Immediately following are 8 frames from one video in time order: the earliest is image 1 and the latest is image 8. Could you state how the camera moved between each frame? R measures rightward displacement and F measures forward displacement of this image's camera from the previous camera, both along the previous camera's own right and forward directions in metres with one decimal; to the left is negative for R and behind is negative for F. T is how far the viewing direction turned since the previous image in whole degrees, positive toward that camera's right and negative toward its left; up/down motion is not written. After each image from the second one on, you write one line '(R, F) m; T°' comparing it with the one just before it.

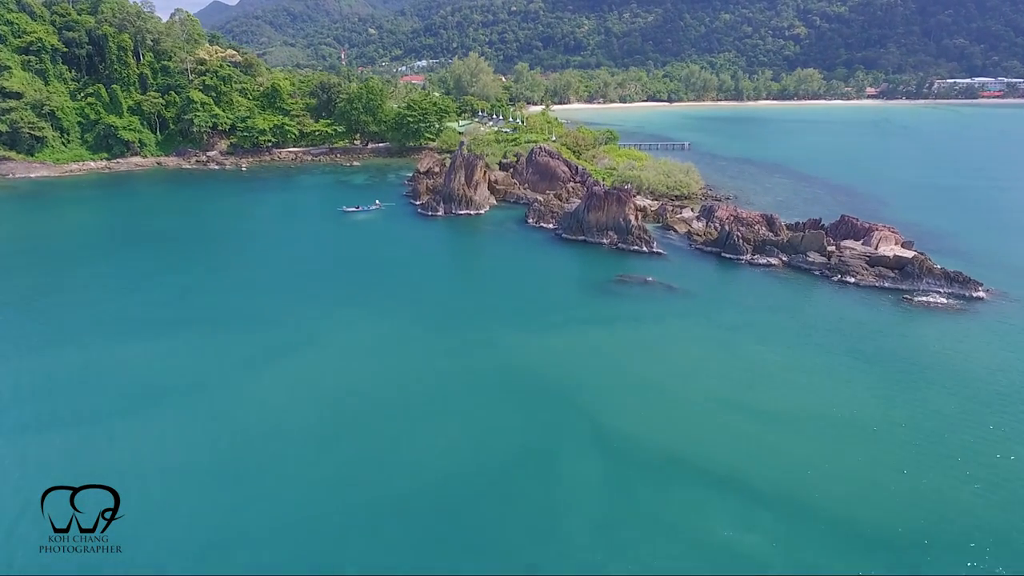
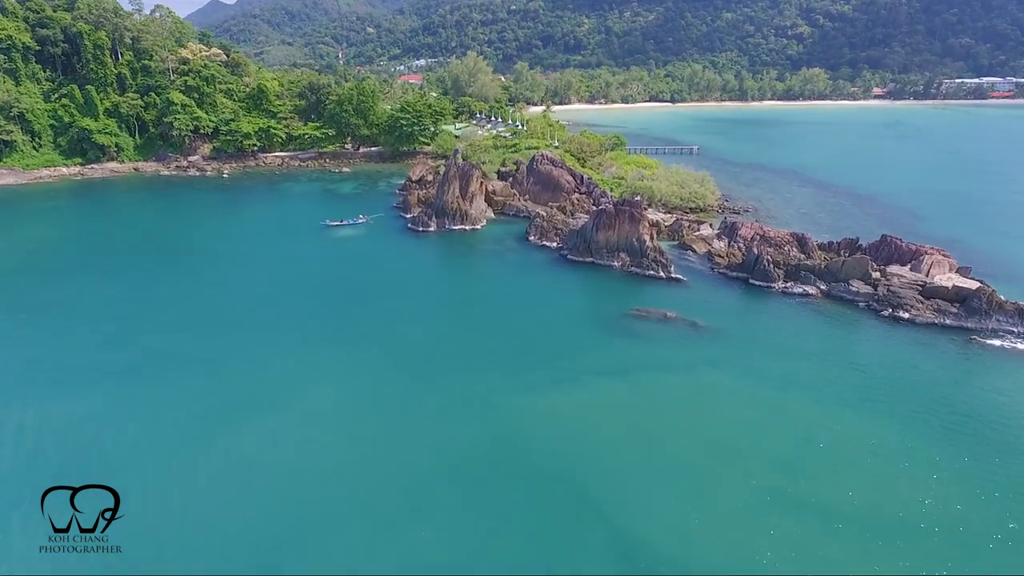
(0.0, +7.7) m; 0°
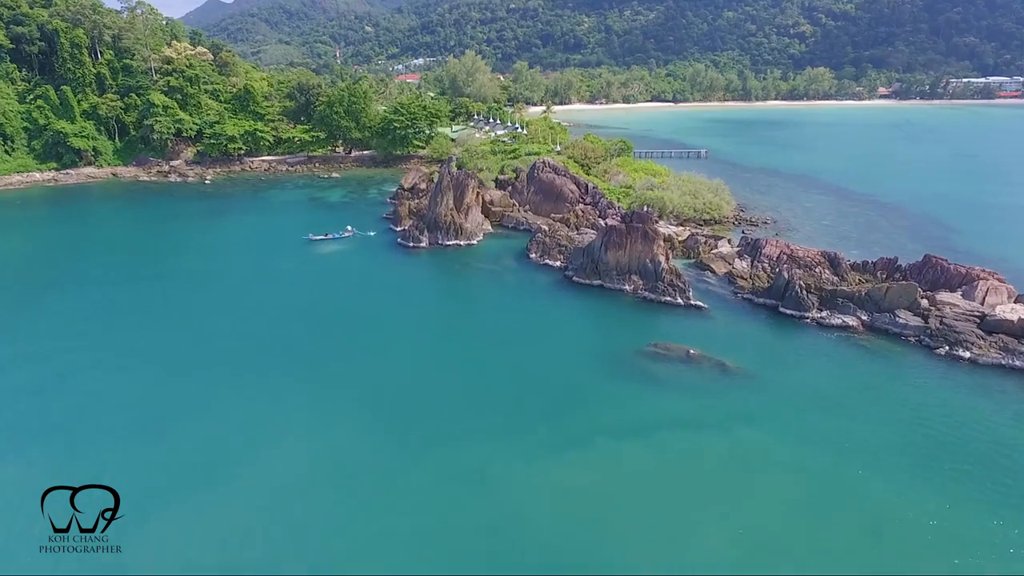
(0.0, +6.4) m; 0°
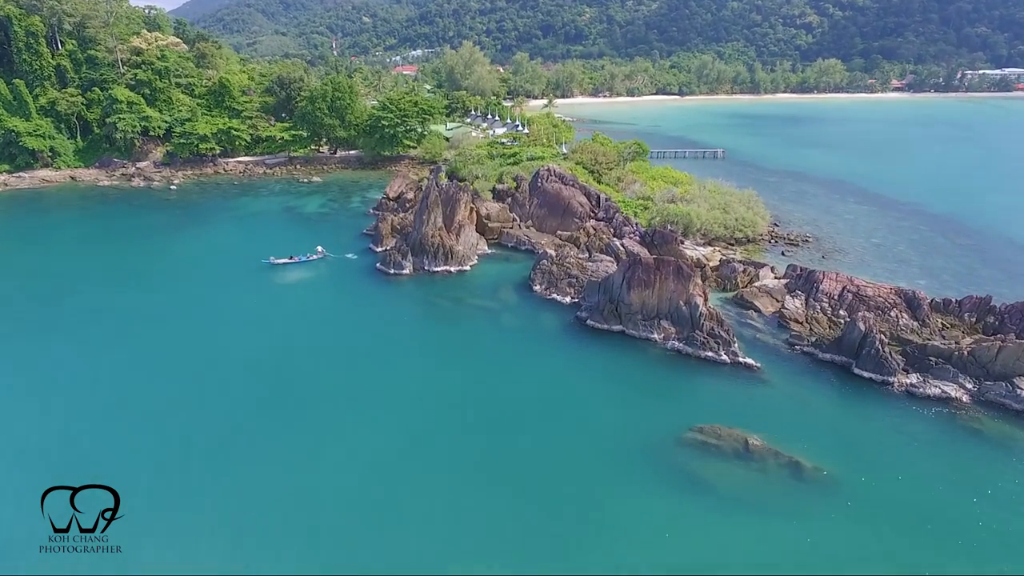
(0.0, +10.8) m; 0°
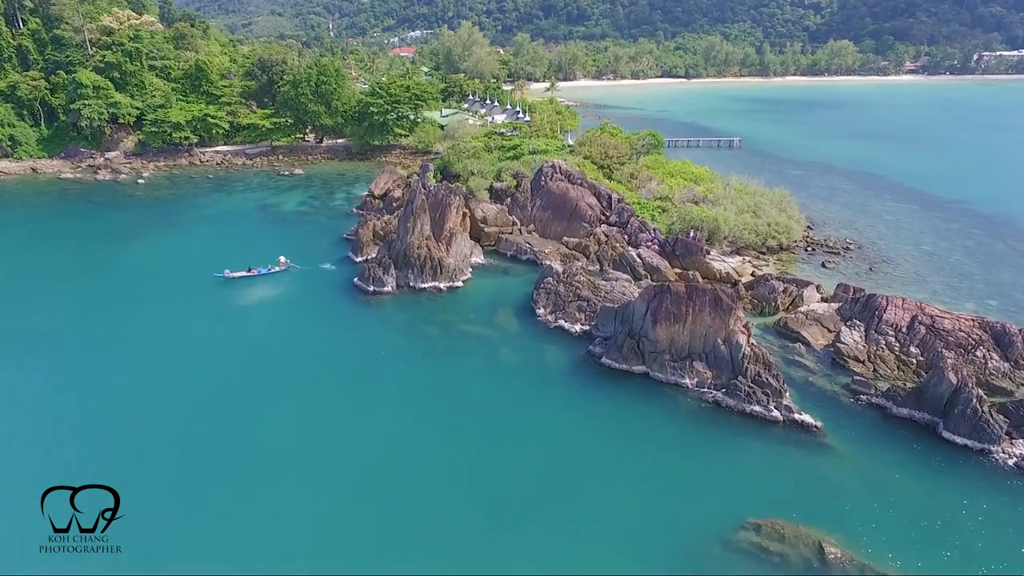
(+0.1, +8.2) m; 0°
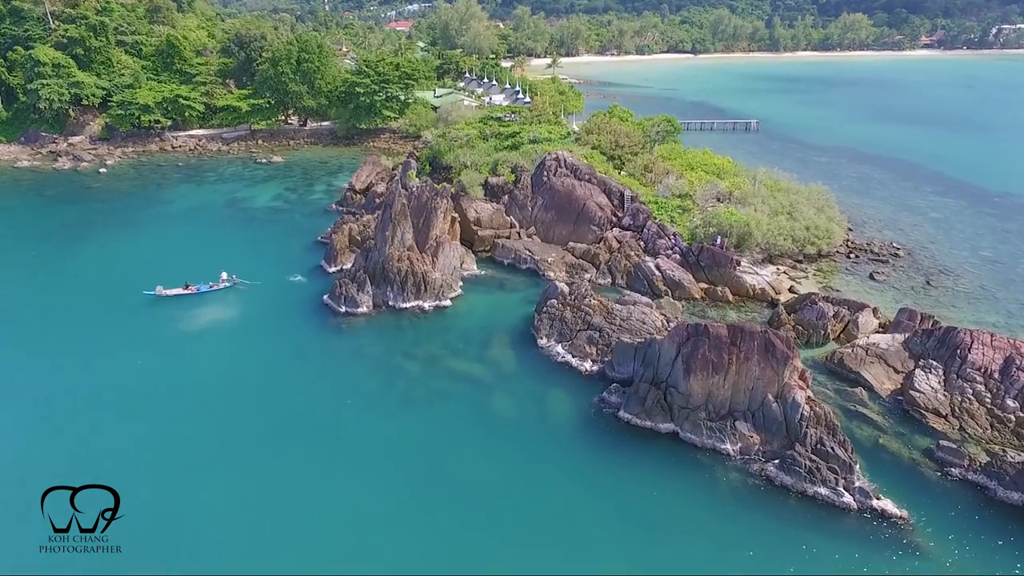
(+0.2, +7.6) m; 0°
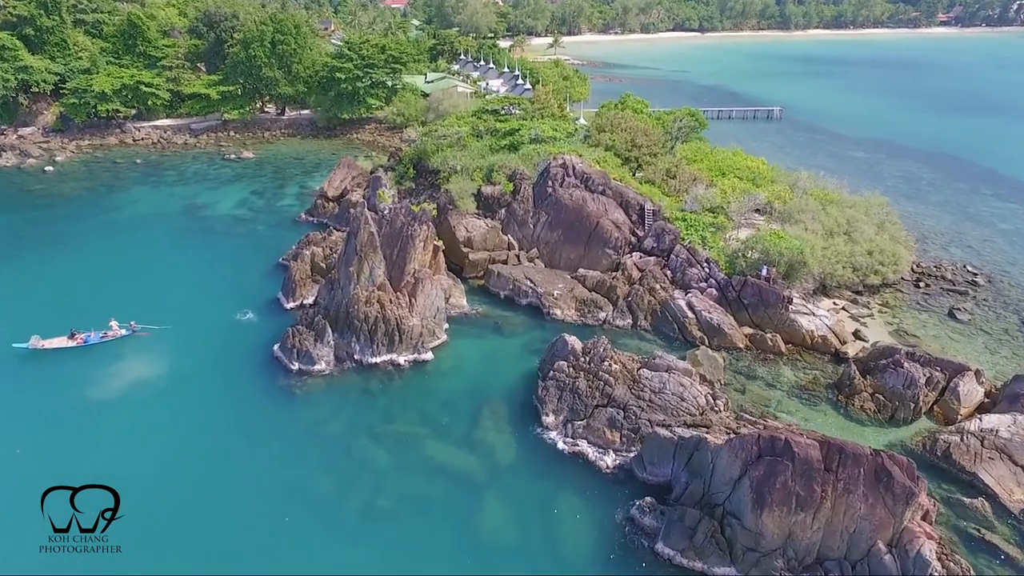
(+0.1, +8.8) m; 0°
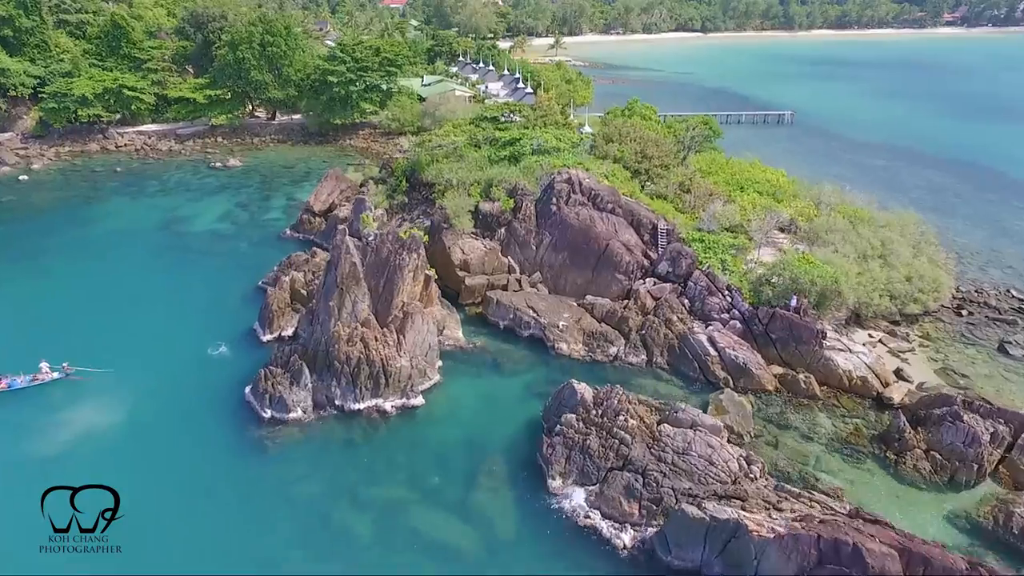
(0.0, +3.9) m; 0°
